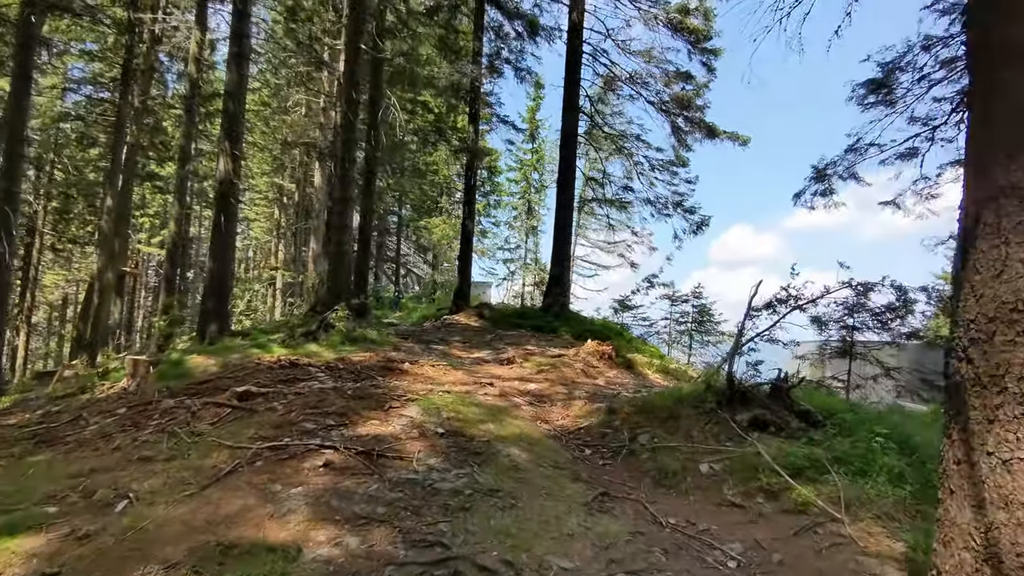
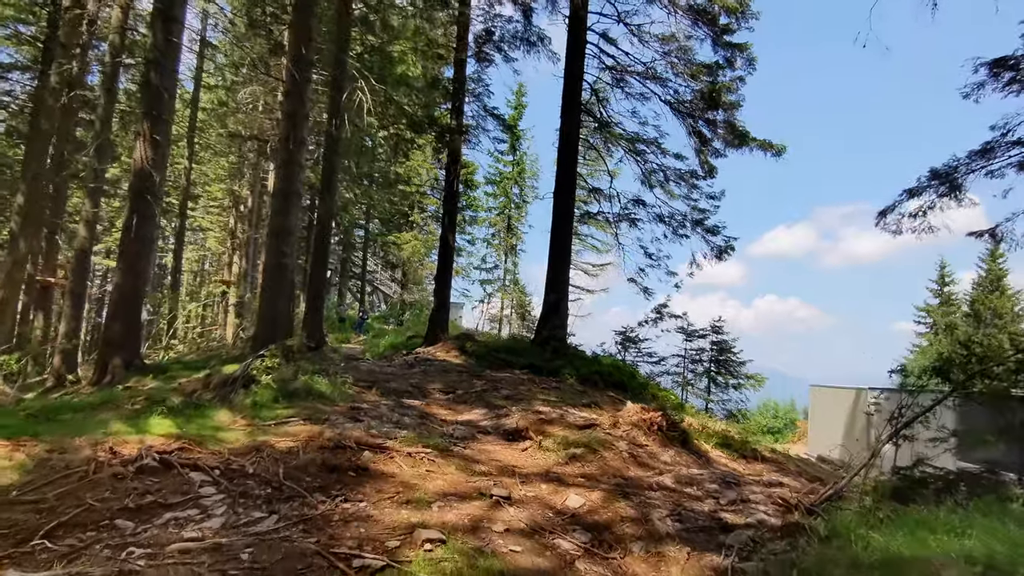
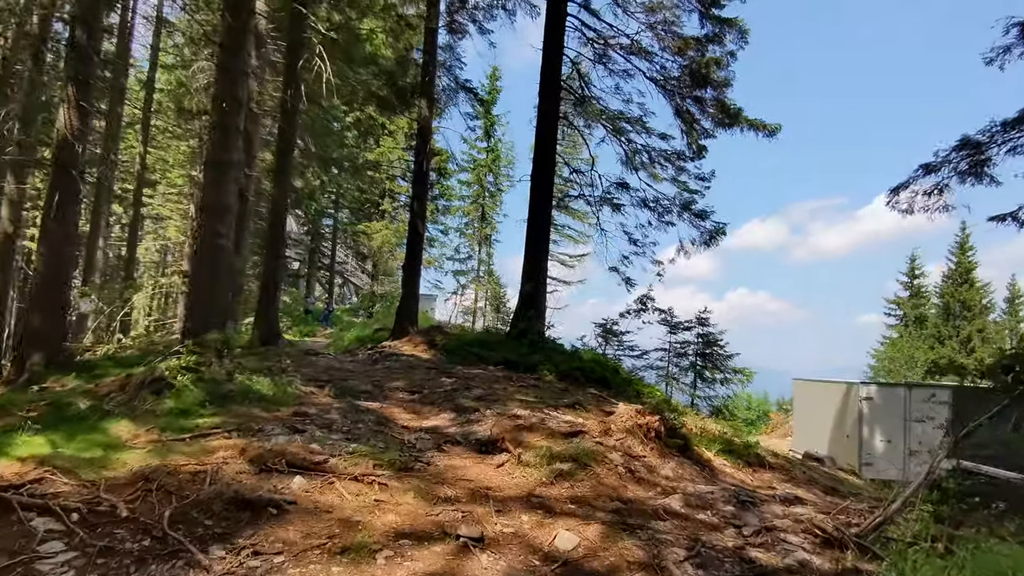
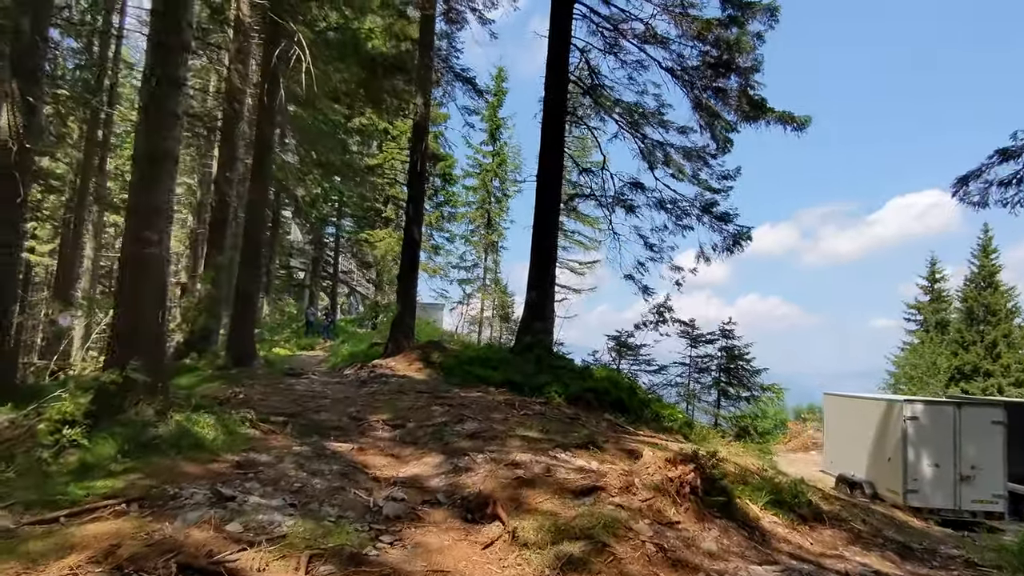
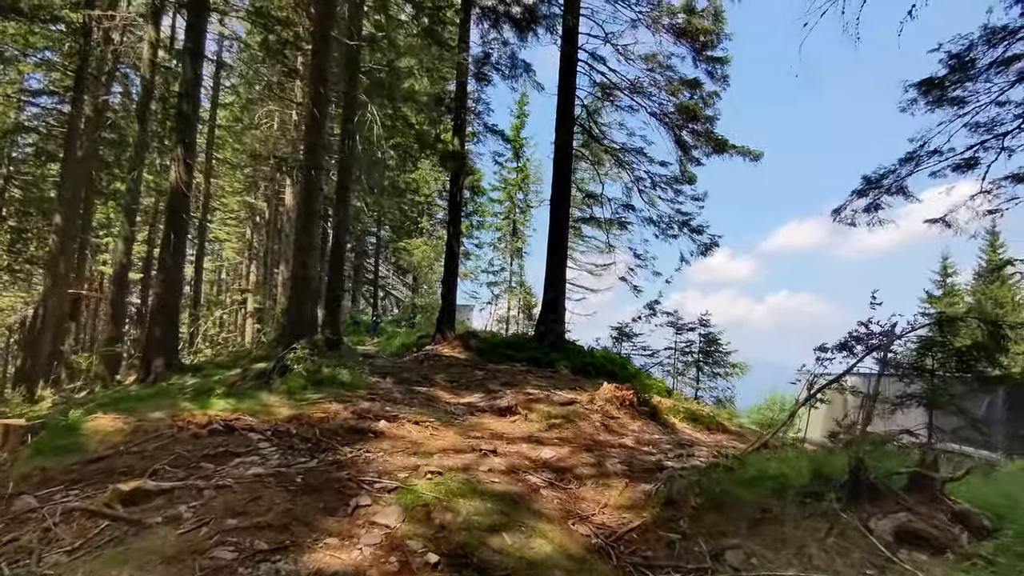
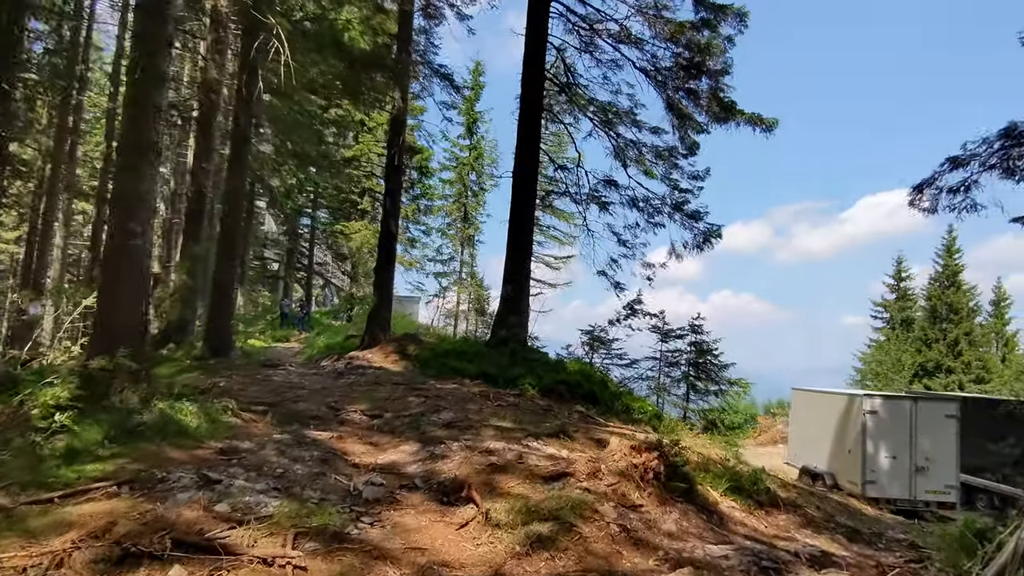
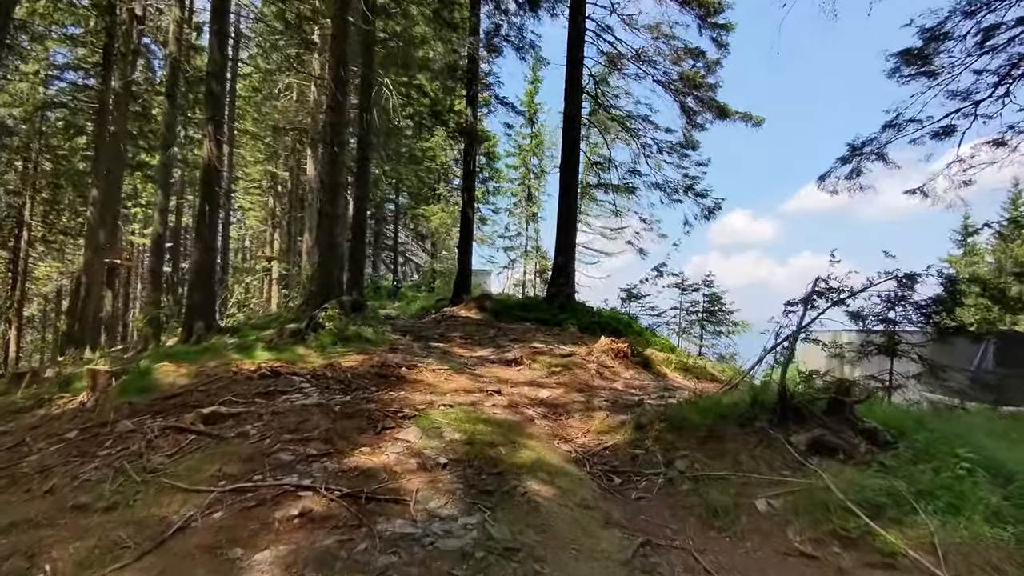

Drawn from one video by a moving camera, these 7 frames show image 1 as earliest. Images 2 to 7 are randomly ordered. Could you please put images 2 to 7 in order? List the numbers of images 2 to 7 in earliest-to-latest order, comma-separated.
7, 5, 2, 3, 6, 4
